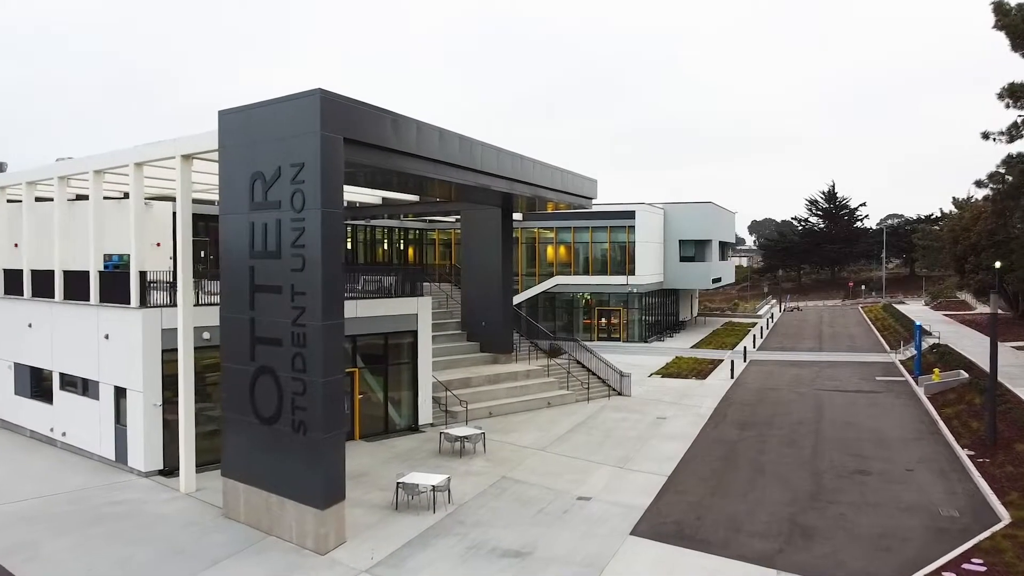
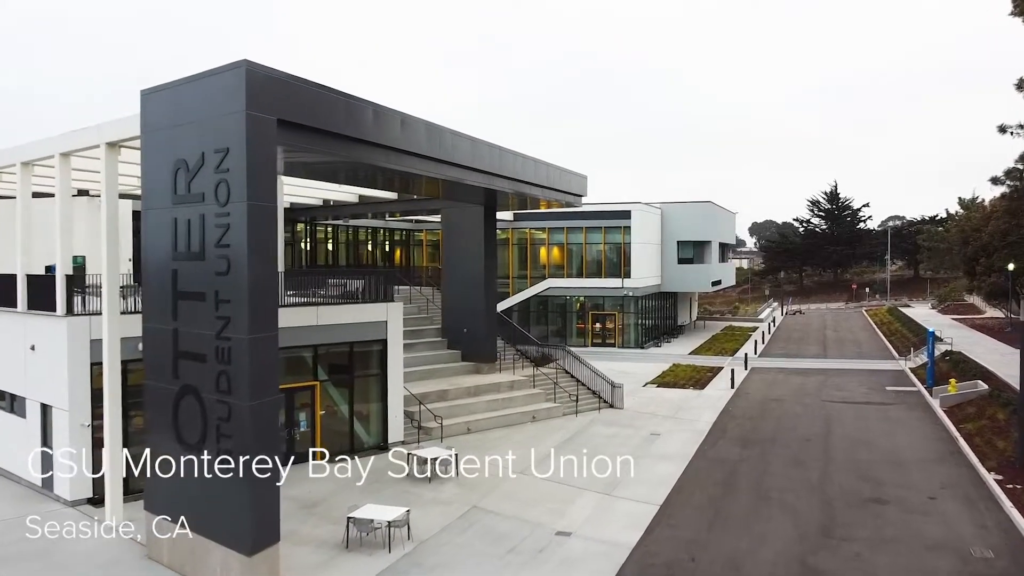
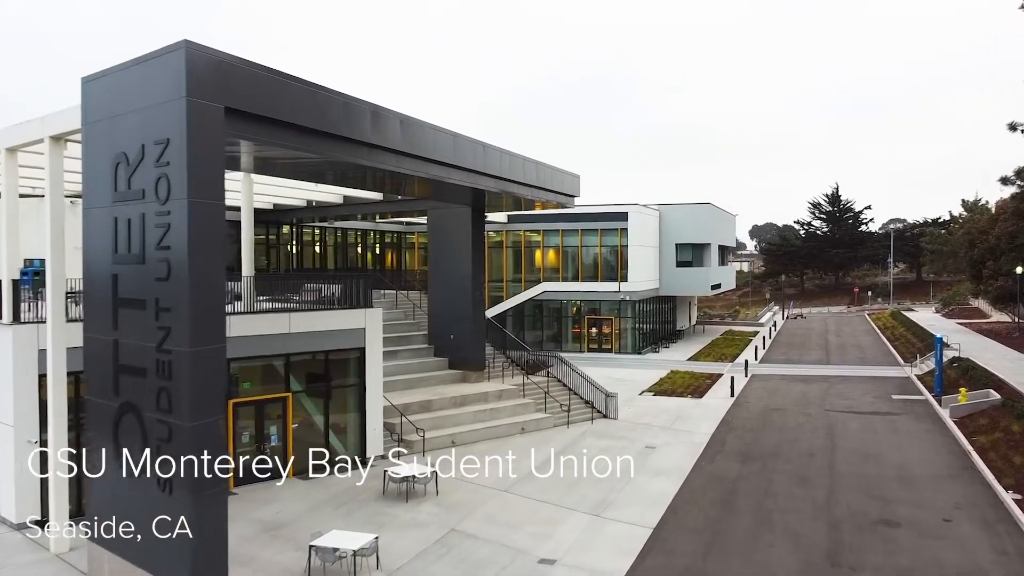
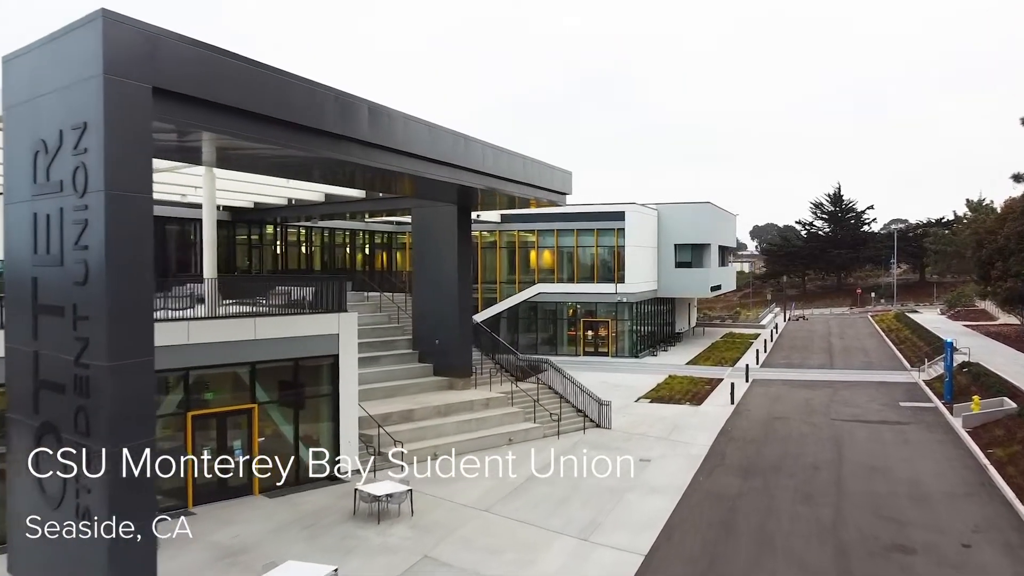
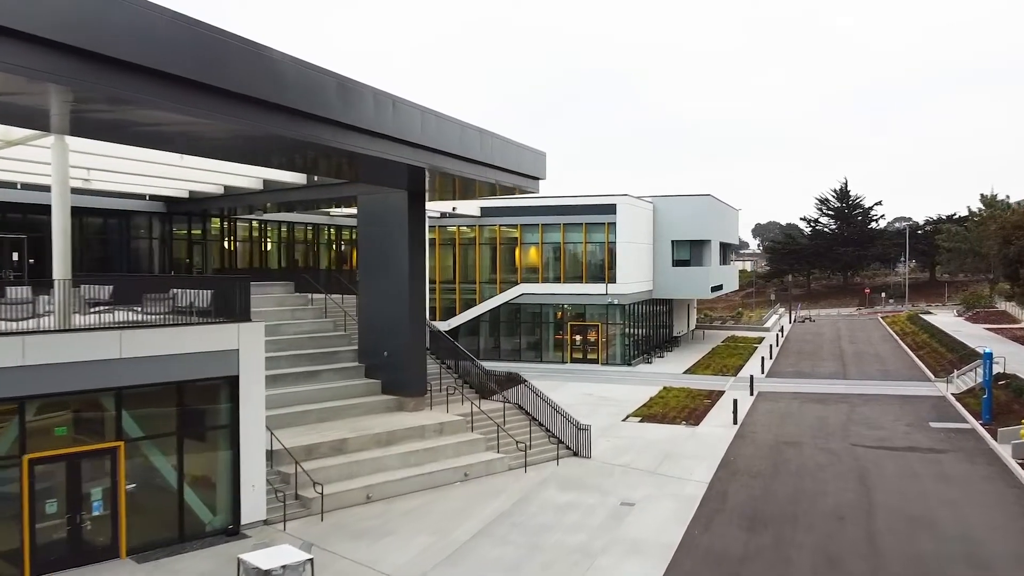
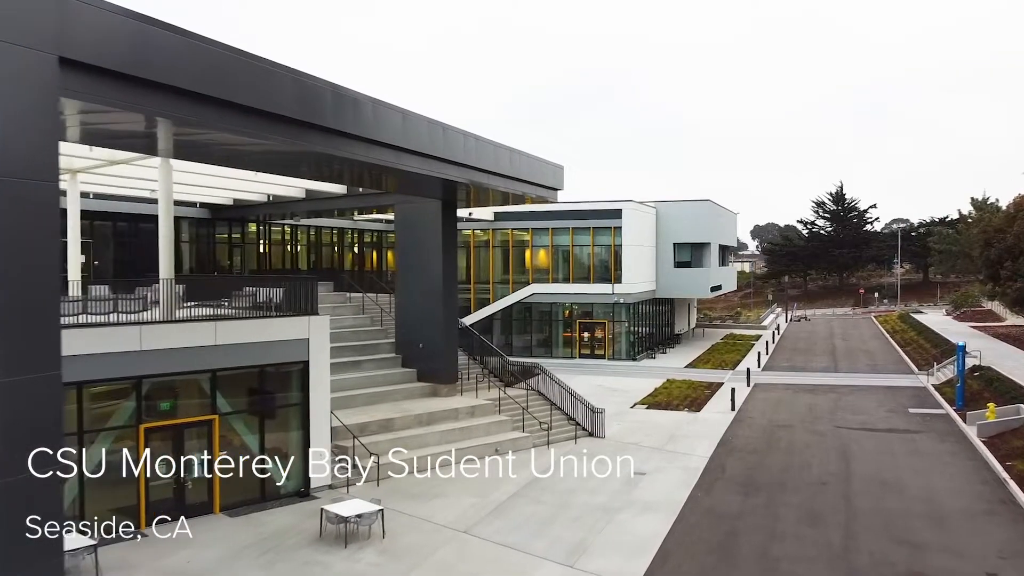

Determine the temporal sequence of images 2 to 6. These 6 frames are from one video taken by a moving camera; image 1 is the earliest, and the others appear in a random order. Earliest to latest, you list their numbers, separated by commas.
2, 3, 4, 6, 5
